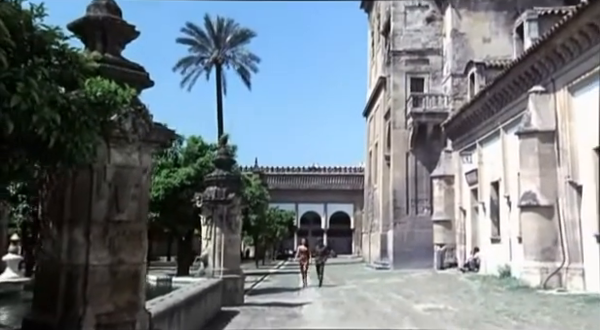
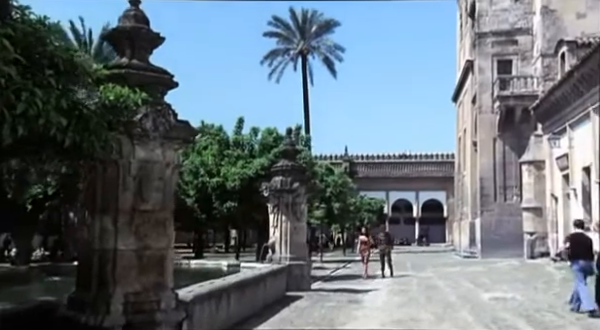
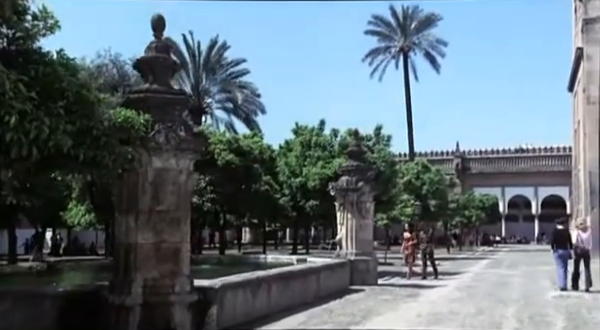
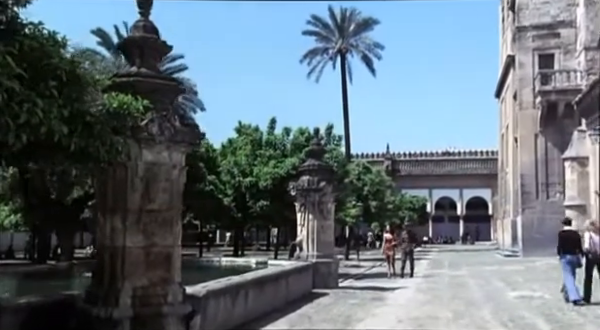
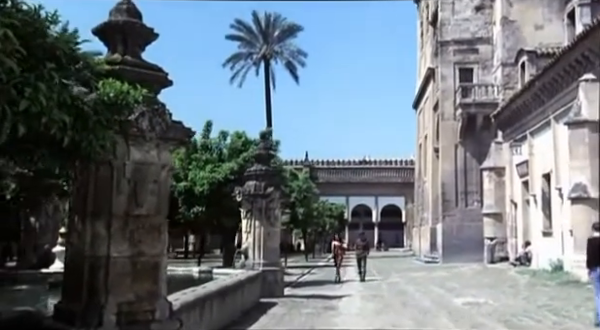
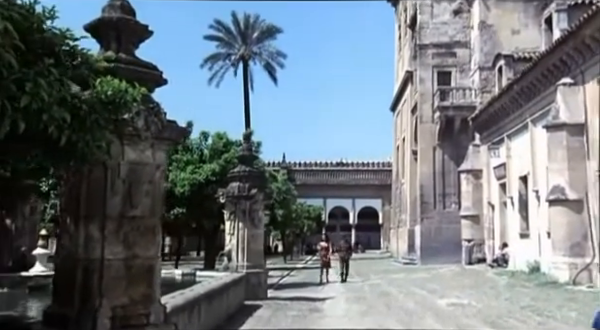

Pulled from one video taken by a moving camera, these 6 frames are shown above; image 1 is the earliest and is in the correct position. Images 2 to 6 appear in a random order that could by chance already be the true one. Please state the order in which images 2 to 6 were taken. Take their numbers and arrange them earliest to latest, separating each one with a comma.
6, 5, 2, 4, 3
